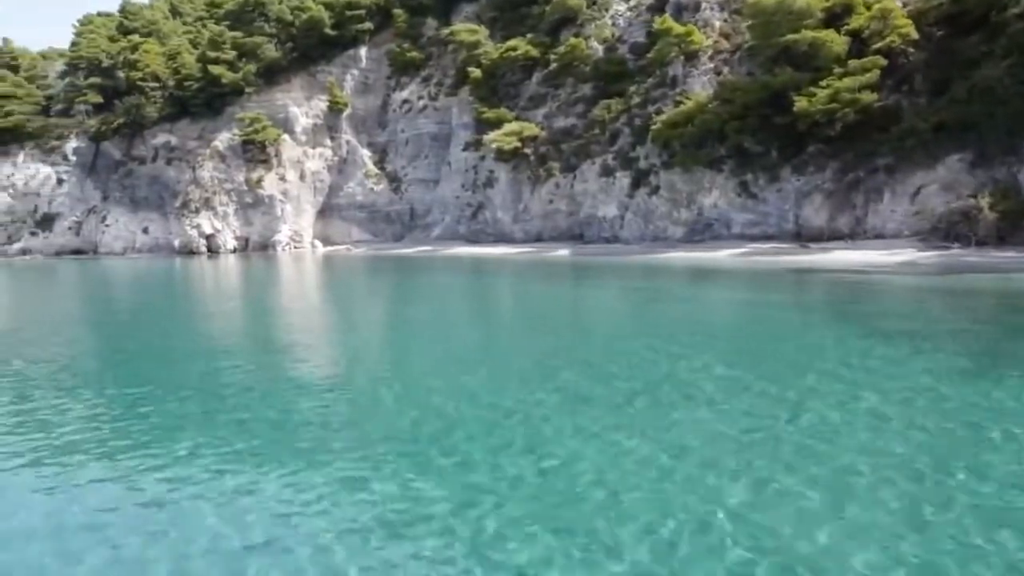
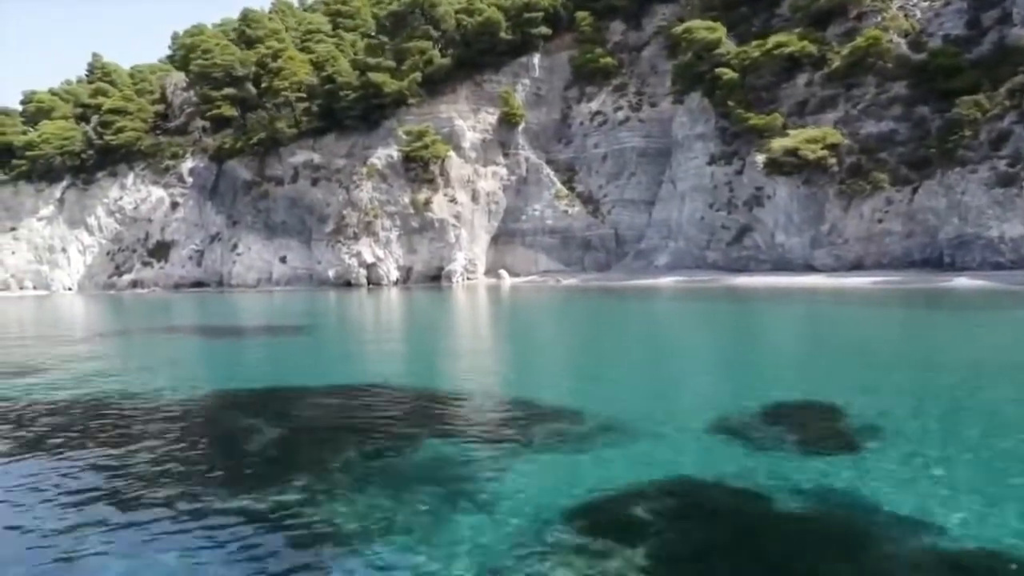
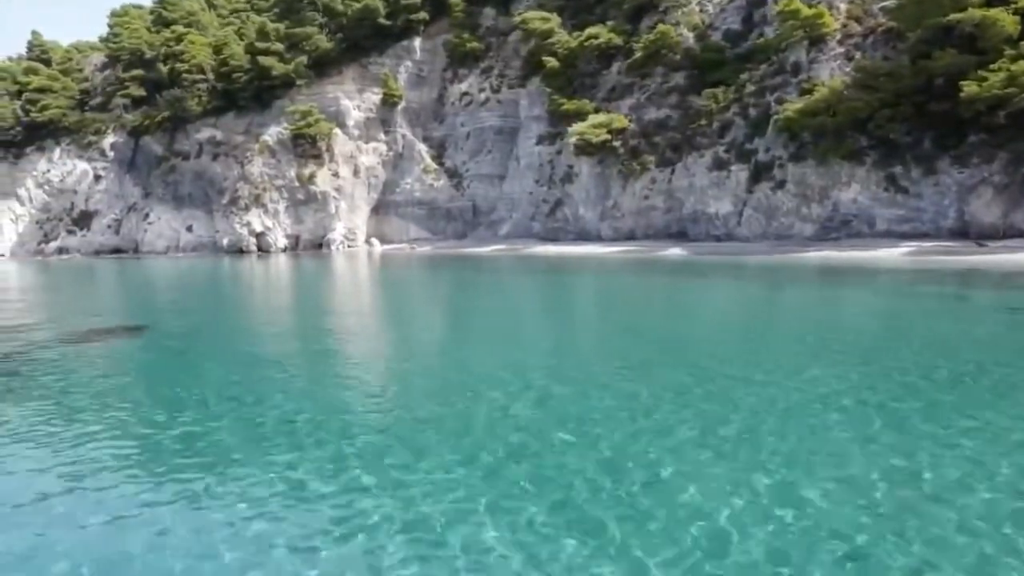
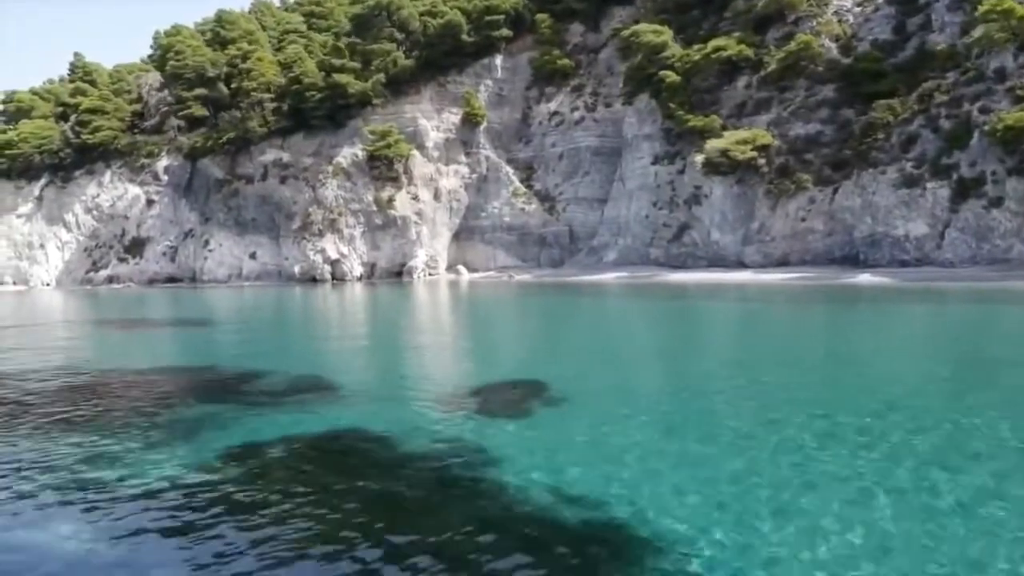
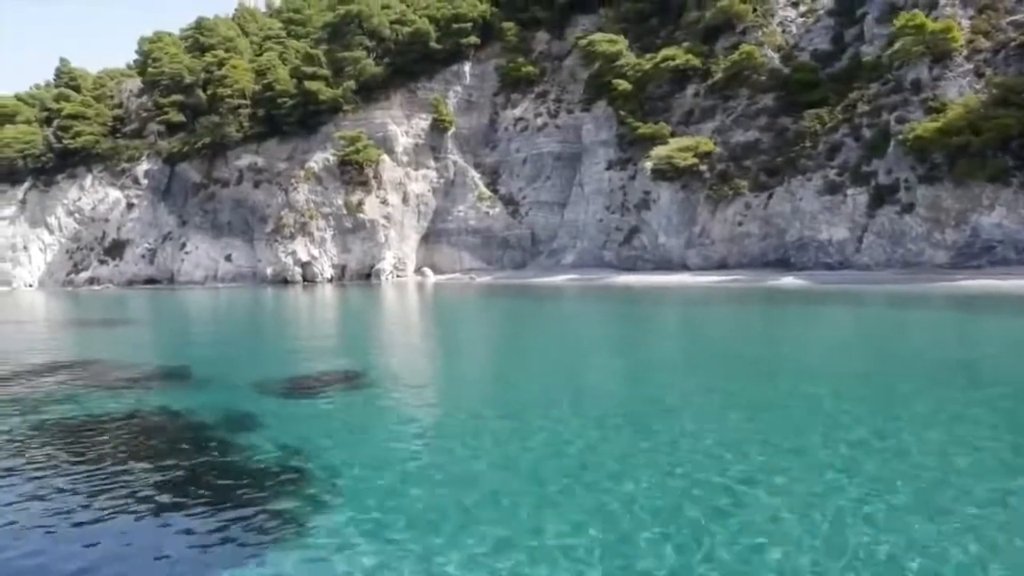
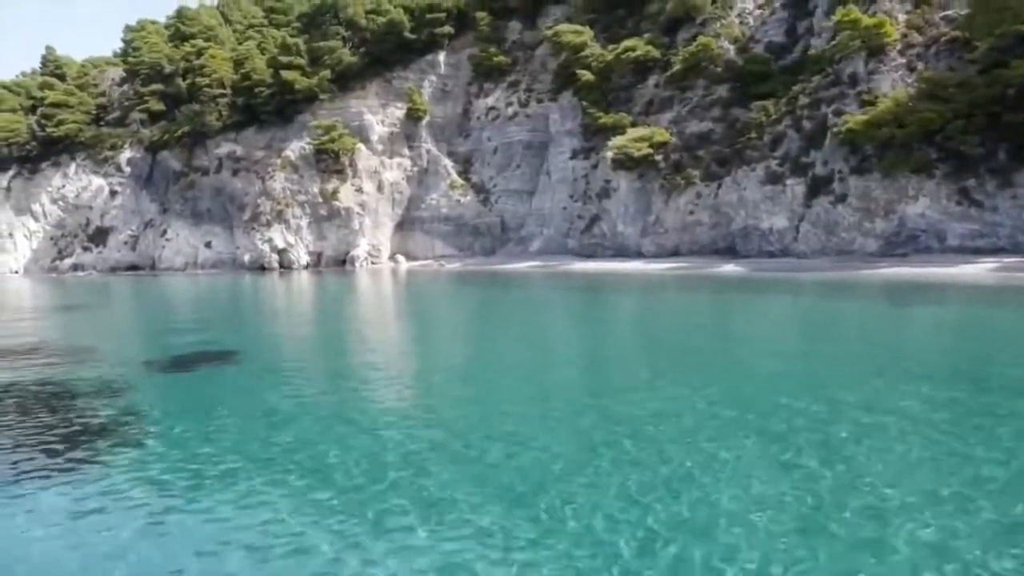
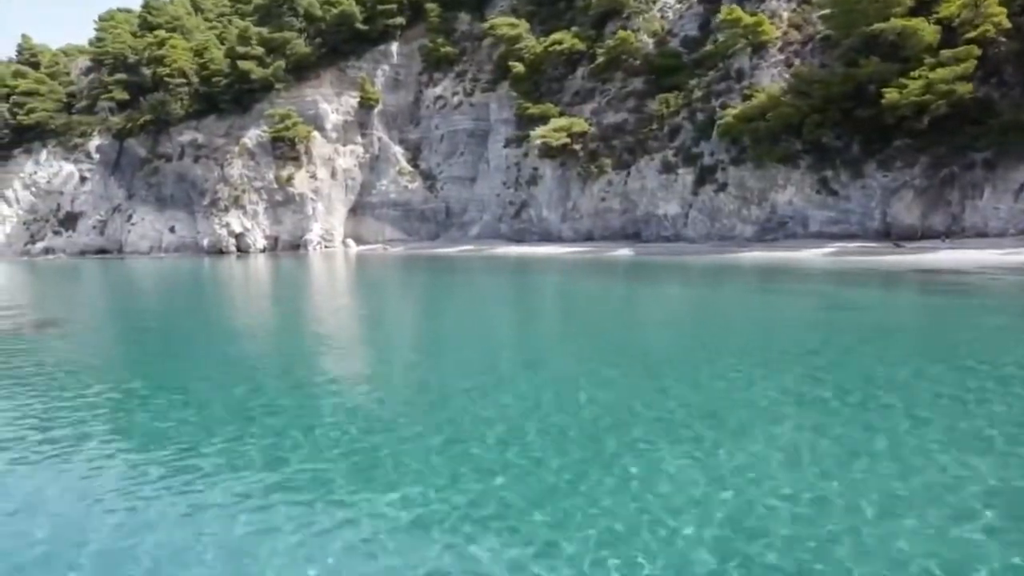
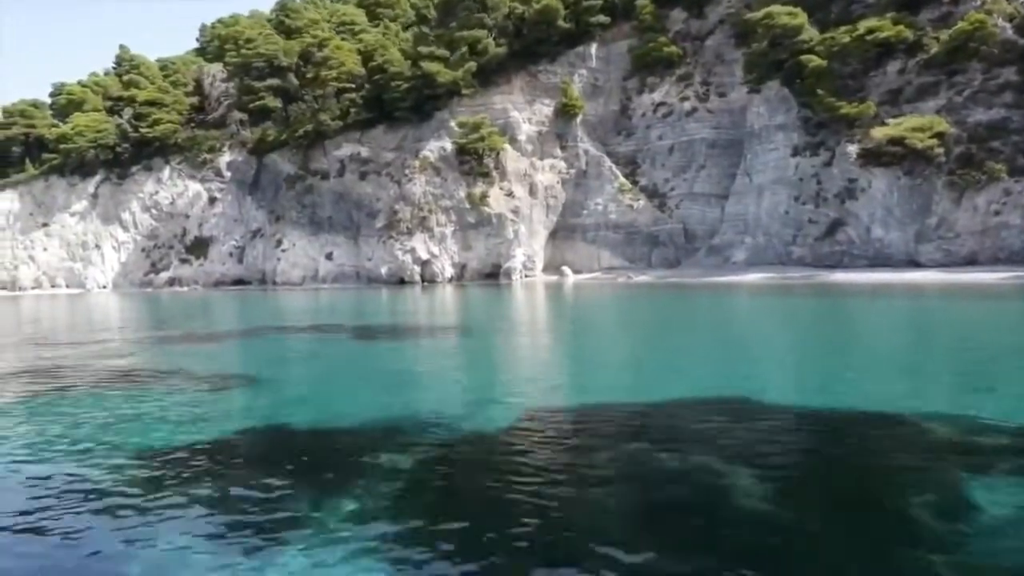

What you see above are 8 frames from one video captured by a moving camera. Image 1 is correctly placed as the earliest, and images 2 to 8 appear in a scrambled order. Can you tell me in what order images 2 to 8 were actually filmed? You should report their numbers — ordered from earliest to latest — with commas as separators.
7, 3, 6, 5, 4, 2, 8
